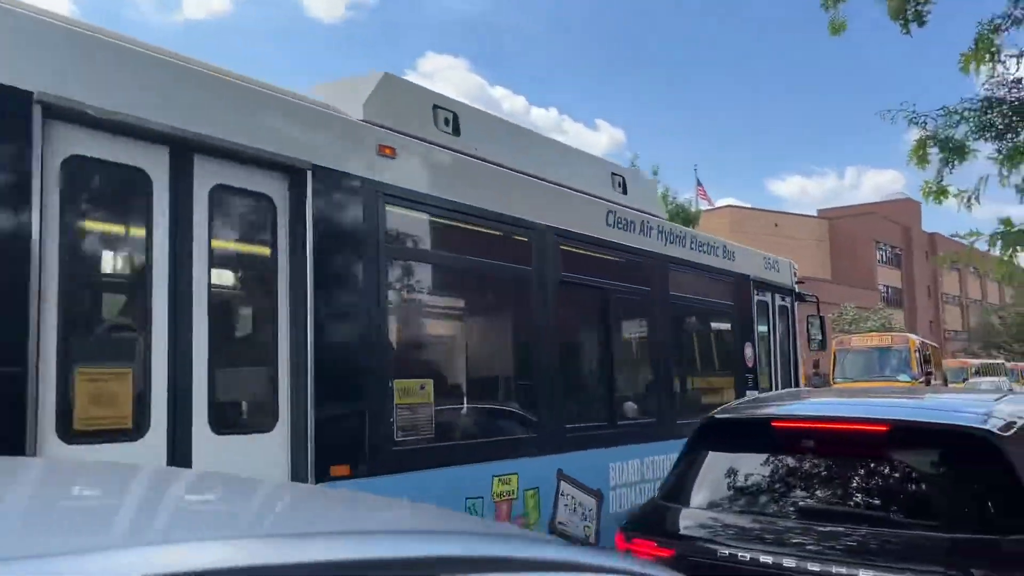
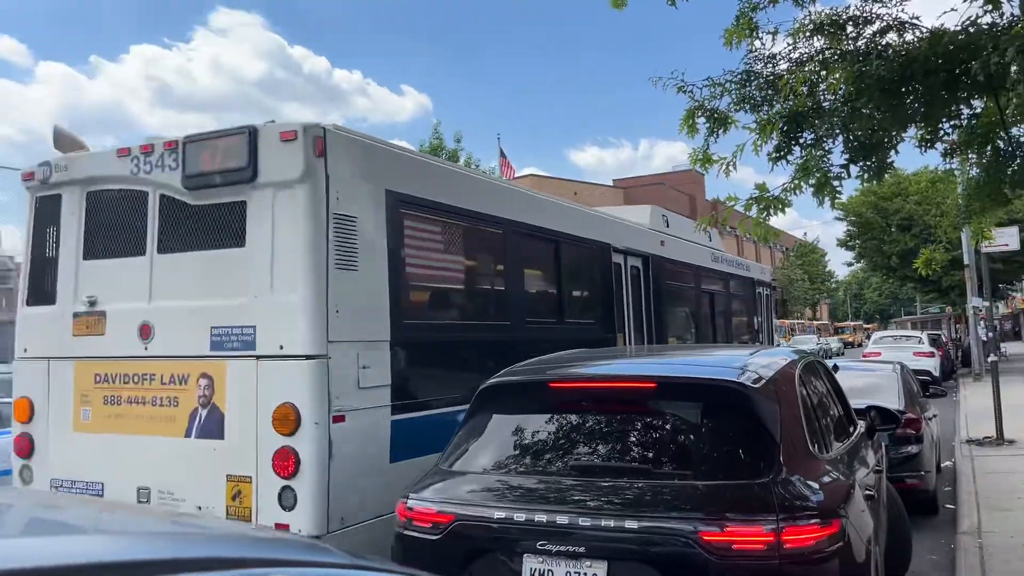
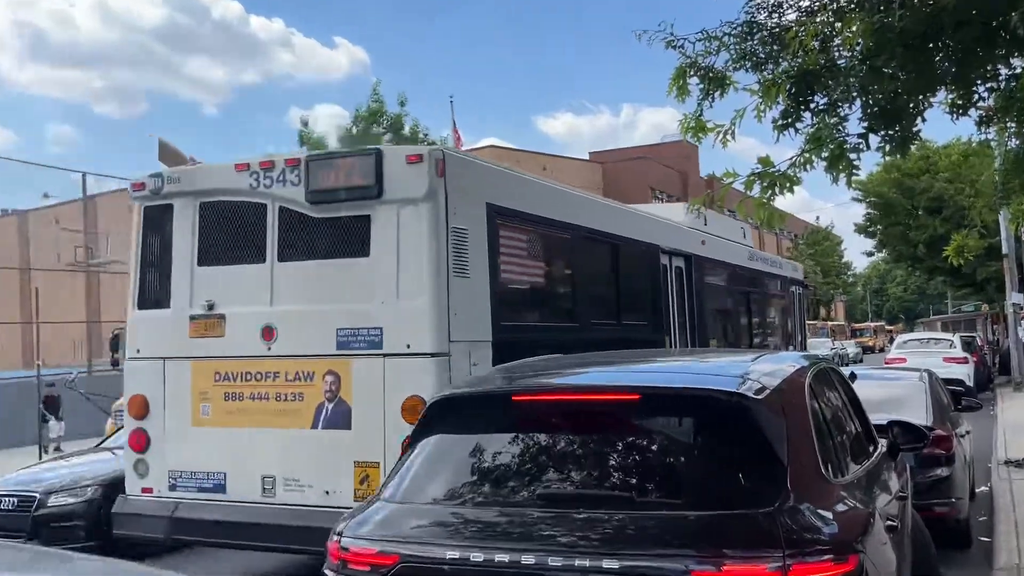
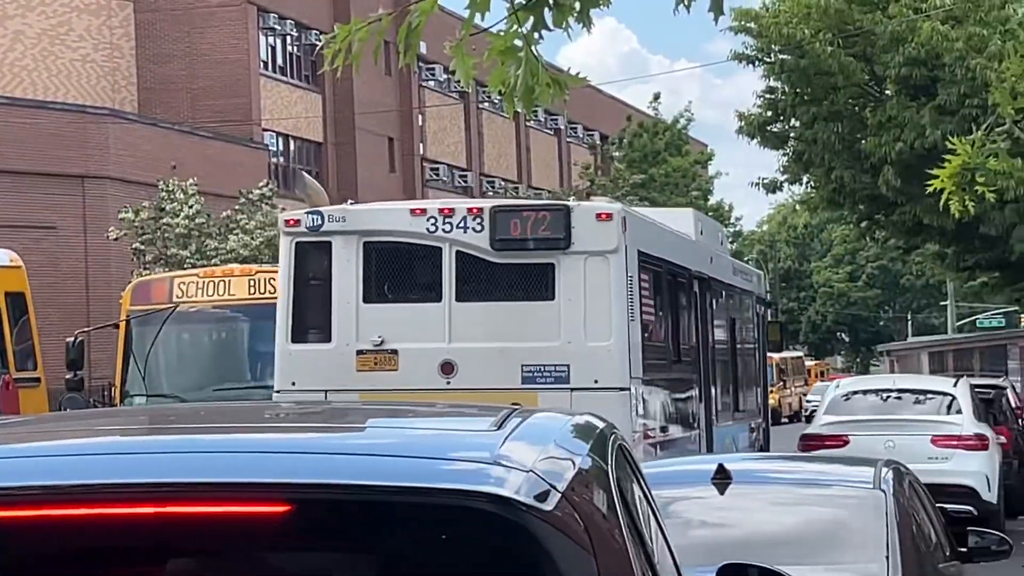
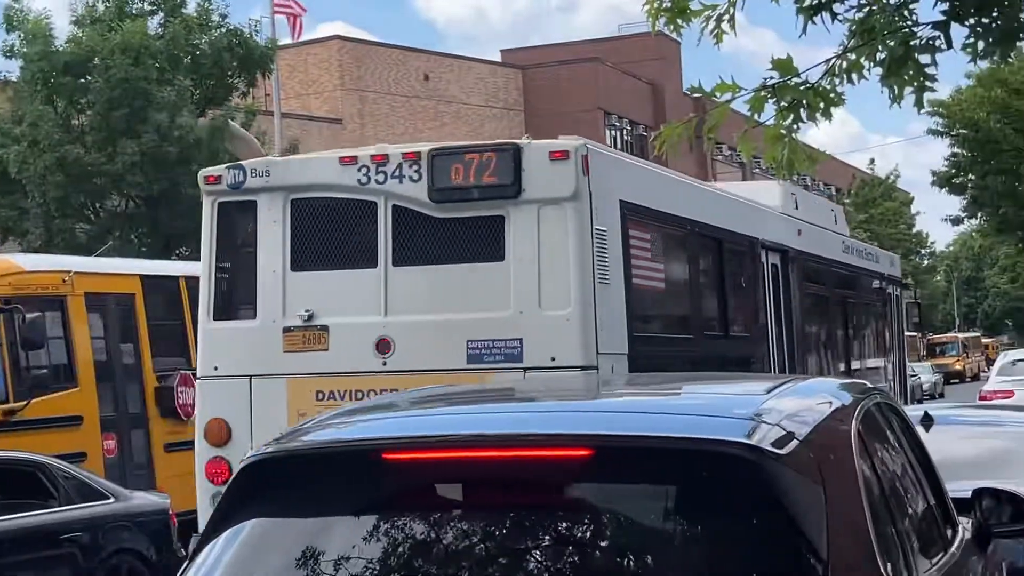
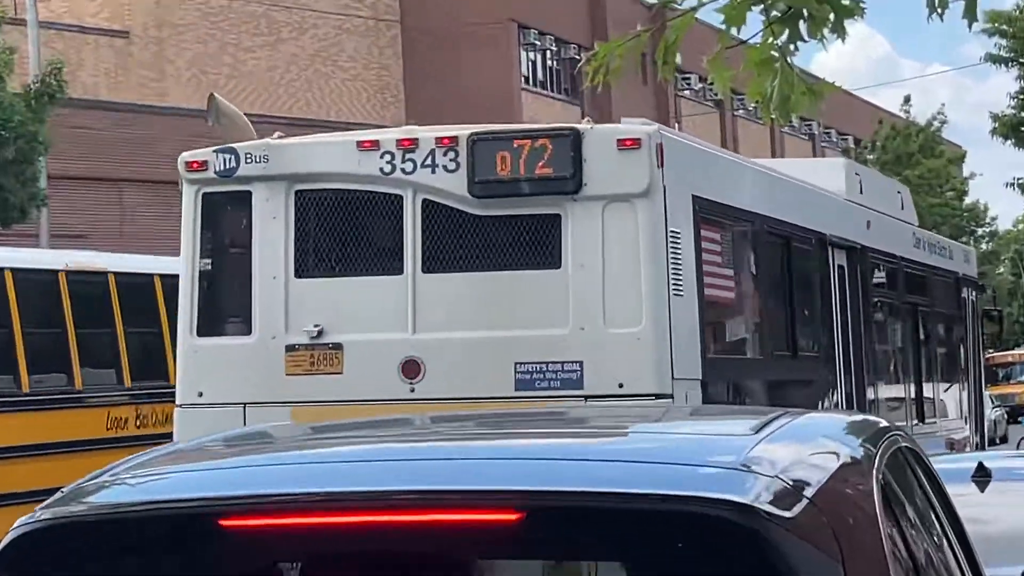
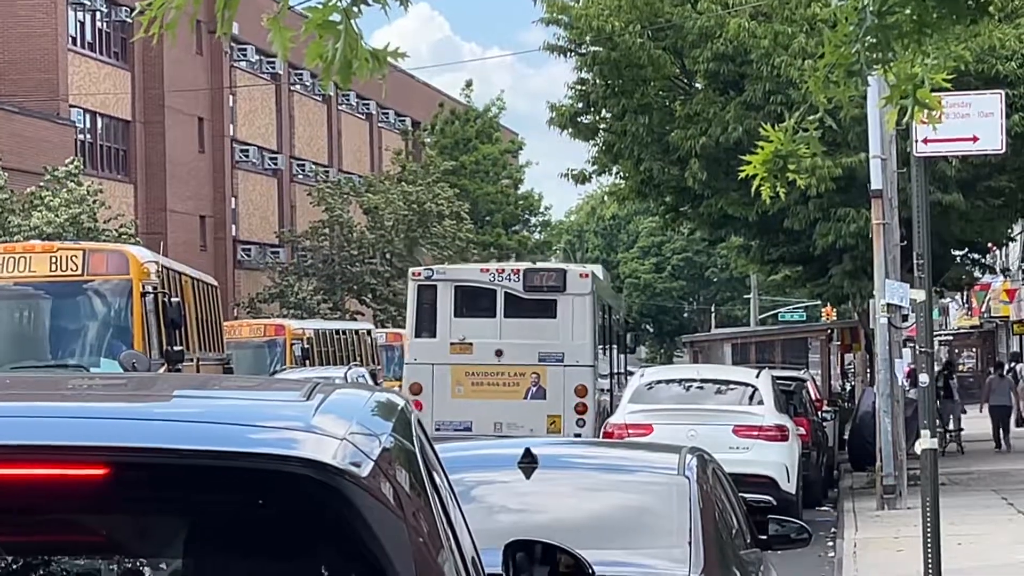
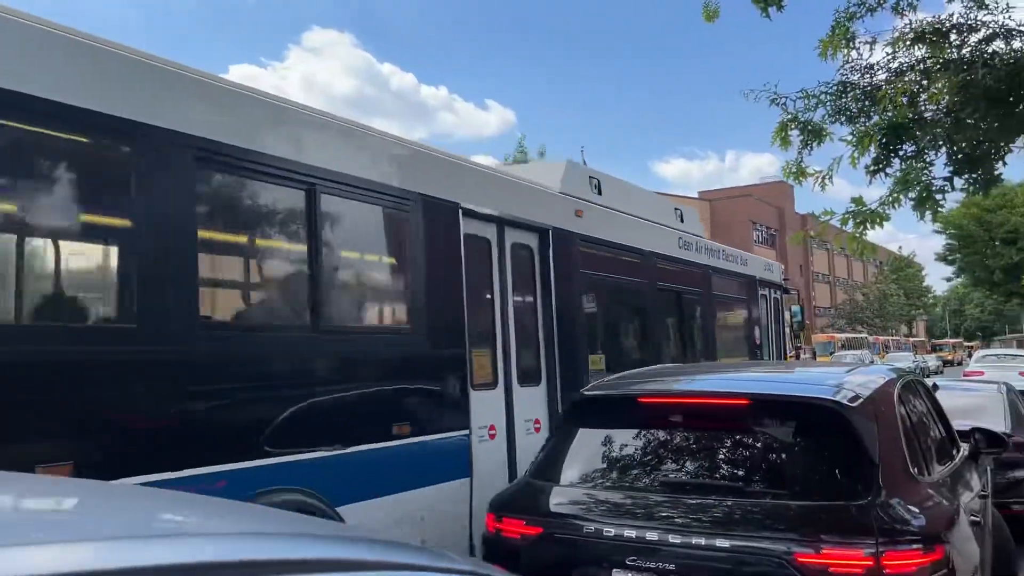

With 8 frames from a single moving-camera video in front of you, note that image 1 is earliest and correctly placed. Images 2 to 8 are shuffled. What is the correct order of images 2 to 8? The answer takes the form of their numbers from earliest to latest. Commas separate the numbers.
8, 2, 3, 5, 6, 4, 7
